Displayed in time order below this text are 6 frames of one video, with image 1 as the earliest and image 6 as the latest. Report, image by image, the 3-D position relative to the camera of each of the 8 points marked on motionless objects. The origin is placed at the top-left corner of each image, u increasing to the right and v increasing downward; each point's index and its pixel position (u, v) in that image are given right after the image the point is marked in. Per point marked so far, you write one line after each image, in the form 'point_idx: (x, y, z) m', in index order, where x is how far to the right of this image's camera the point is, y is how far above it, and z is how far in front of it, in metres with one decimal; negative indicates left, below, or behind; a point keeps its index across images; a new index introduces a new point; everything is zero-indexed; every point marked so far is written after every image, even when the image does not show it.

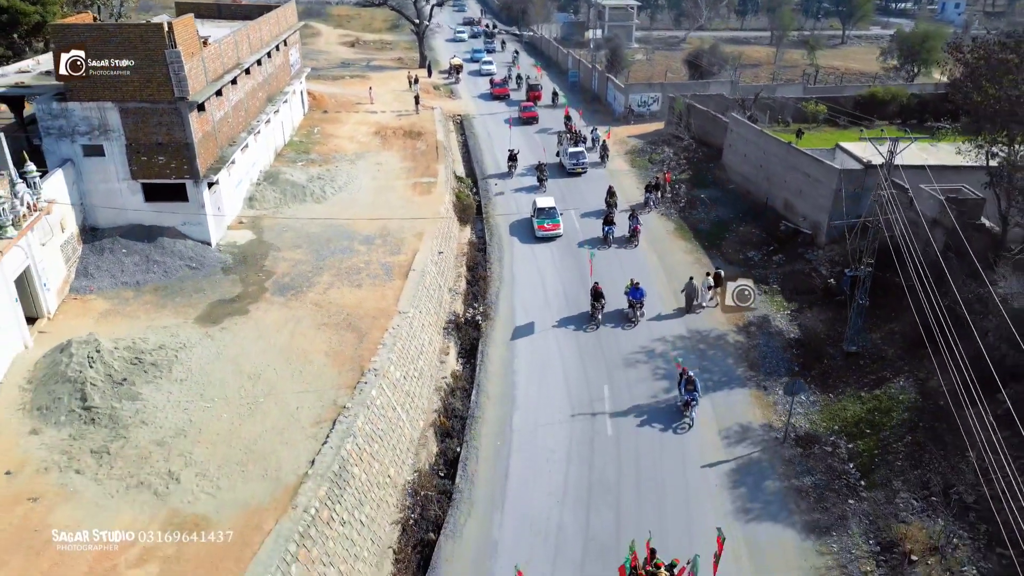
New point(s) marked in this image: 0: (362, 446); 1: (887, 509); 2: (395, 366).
0: (-3.5, -3.6, +16.0) m
1: (+8.2, -4.8, +15.7) m
2: (-3.1, -2.2, +18.6) m
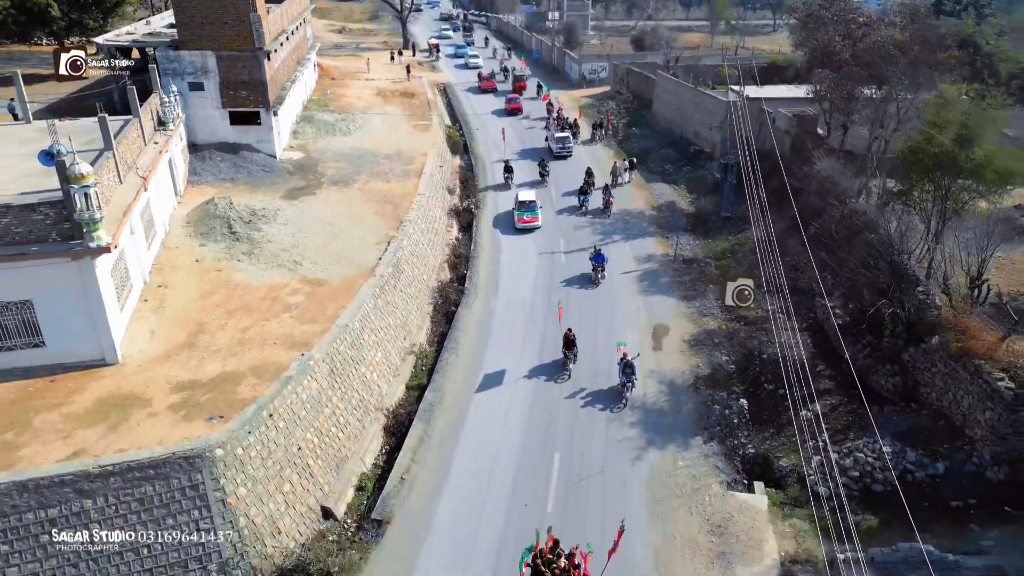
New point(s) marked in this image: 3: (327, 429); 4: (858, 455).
0: (-3.8, +1.1, +25.5) m
1: (+7.9, +0.1, +25.8) m
2: (-3.6, +2.5, +28.2) m
3: (-4.8, -3.6, +18.5) m
4: (+8.3, -4.1, +17.3) m
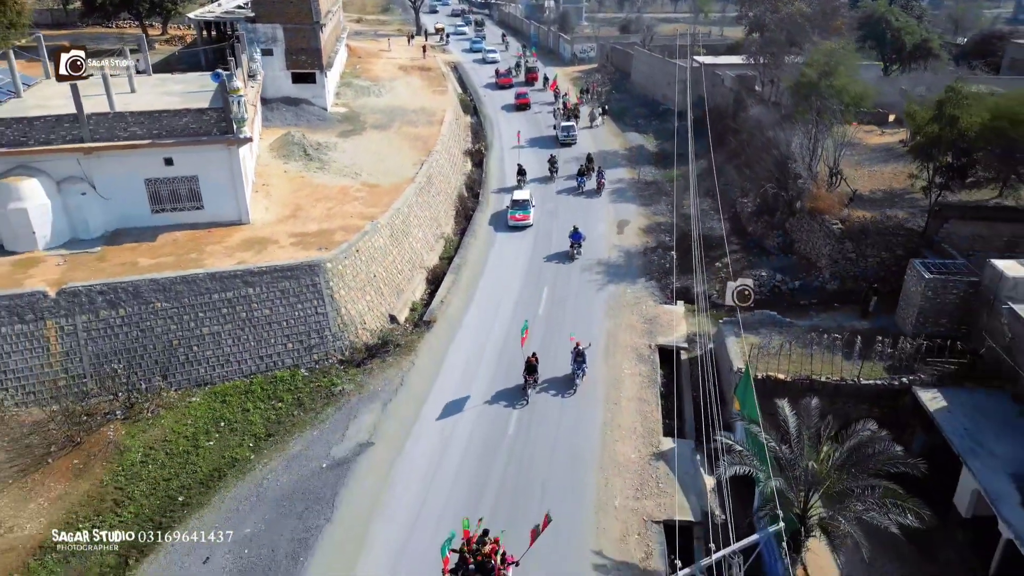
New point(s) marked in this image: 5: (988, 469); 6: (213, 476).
0: (-3.7, +5.4, +34.3) m
1: (+8.0, +4.5, +34.5) m
2: (-3.5, +6.9, +36.9) m
3: (-4.6, +0.7, +27.3) m
4: (+8.5, +0.3, +26.1) m
5: (+10.8, -4.2, +16.3) m
6: (-8.0, -5.1, +19.4) m
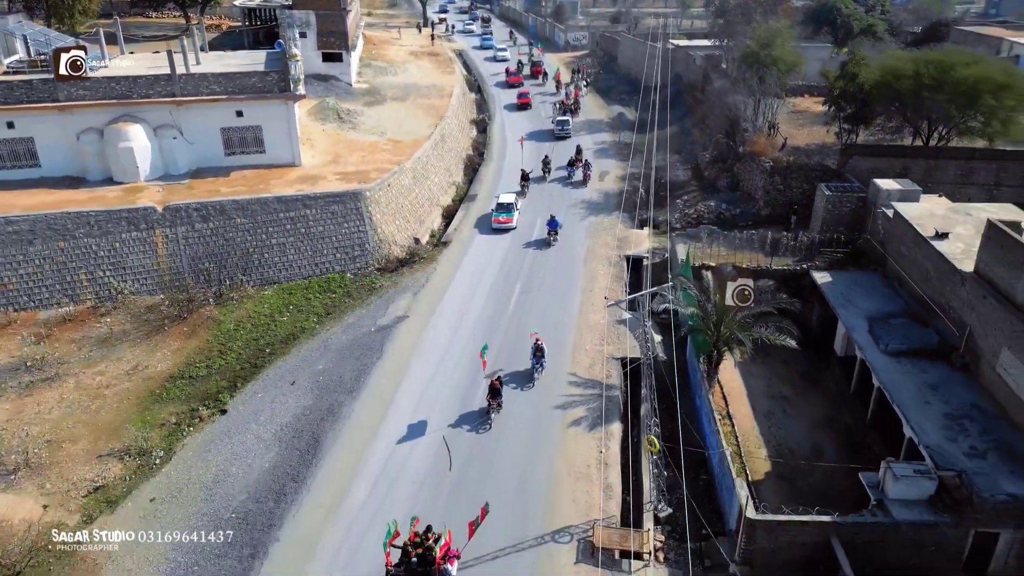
0: (-3.7, +8.7, +40.9) m
1: (+8.0, +7.8, +41.2) m
2: (-3.5, +10.2, +43.5) m
3: (-4.6, +4.0, +33.9) m
4: (+8.5, +3.6, +32.7) m
5: (+10.8, -0.9, +22.9) m
6: (-8.0, -1.8, +26.0) m
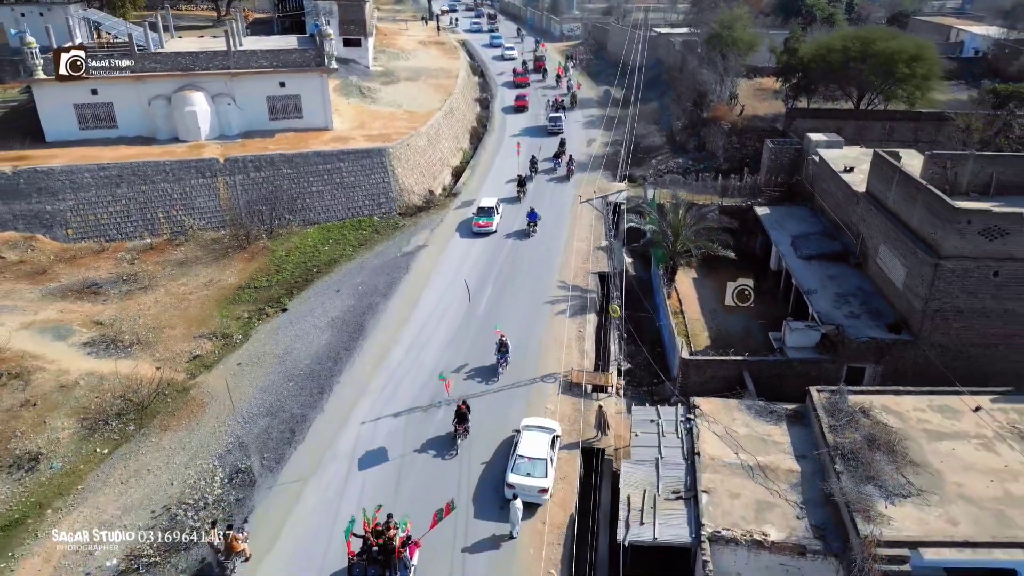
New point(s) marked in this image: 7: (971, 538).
0: (-3.7, +11.7, +47.0) m
1: (+8.0, +10.8, +47.2) m
2: (-3.5, +13.2, +49.6) m
3: (-4.7, +7.0, +40.0) m
4: (+8.4, +6.6, +38.8) m
5: (+10.8, +2.1, +29.0) m
6: (-8.0, +1.2, +32.1) m
7: (+9.4, -5.1, +14.8) m
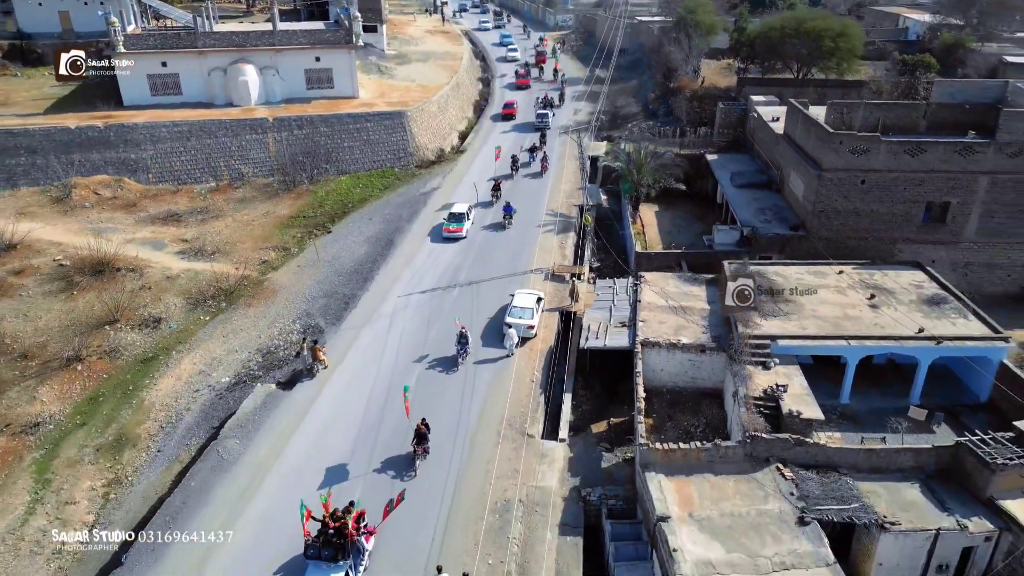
0: (-3.9, +15.4, +54.4) m
1: (+7.8, +14.5, +54.7) m
2: (-3.7, +16.9, +57.1) m
3: (-4.8, +10.7, +47.4) m
4: (+8.3, +10.3, +46.3) m
5: (+10.7, +5.8, +36.5) m
6: (-8.2, +4.9, +39.6) m
7: (+9.3, -1.5, +22.3) m
